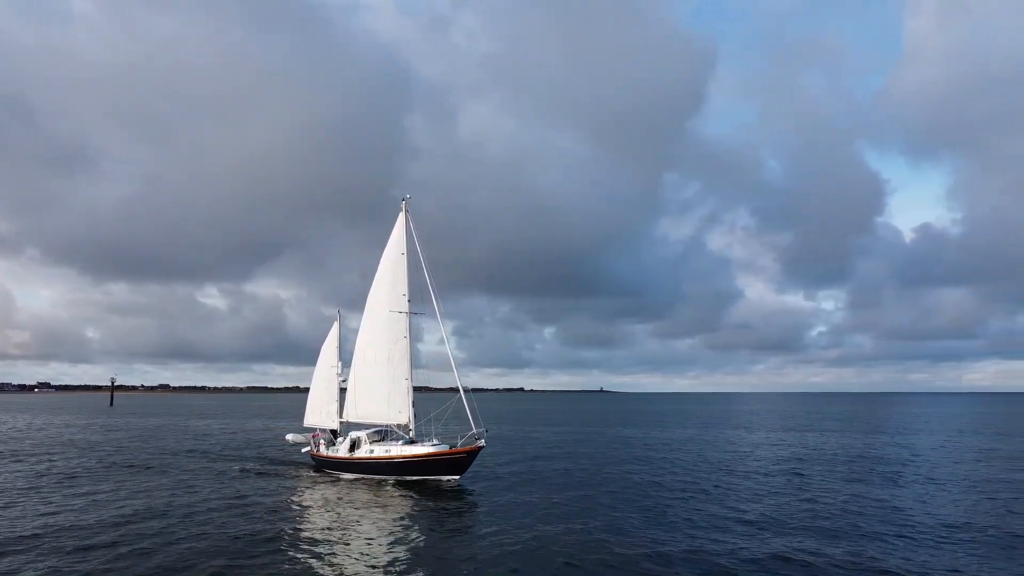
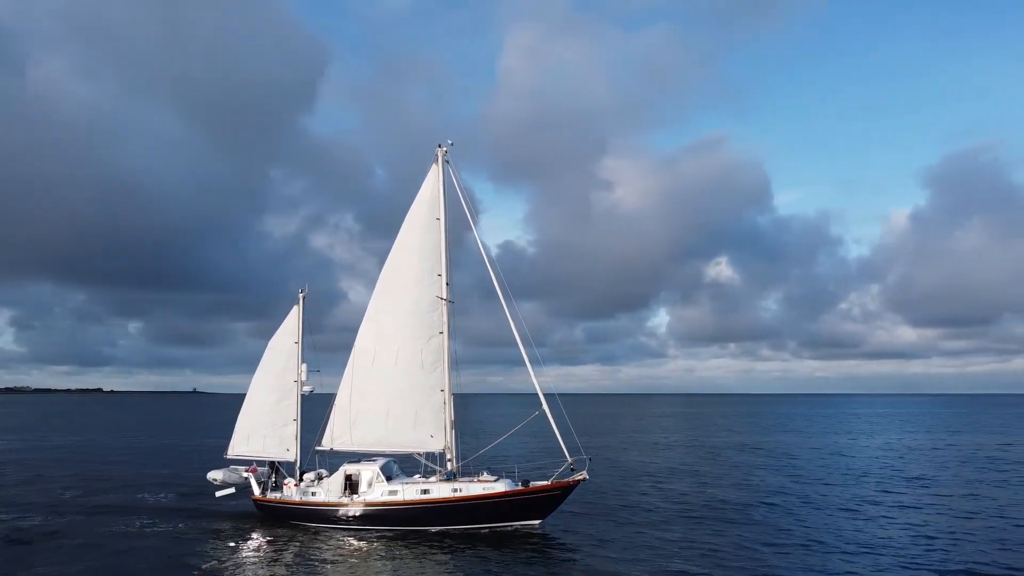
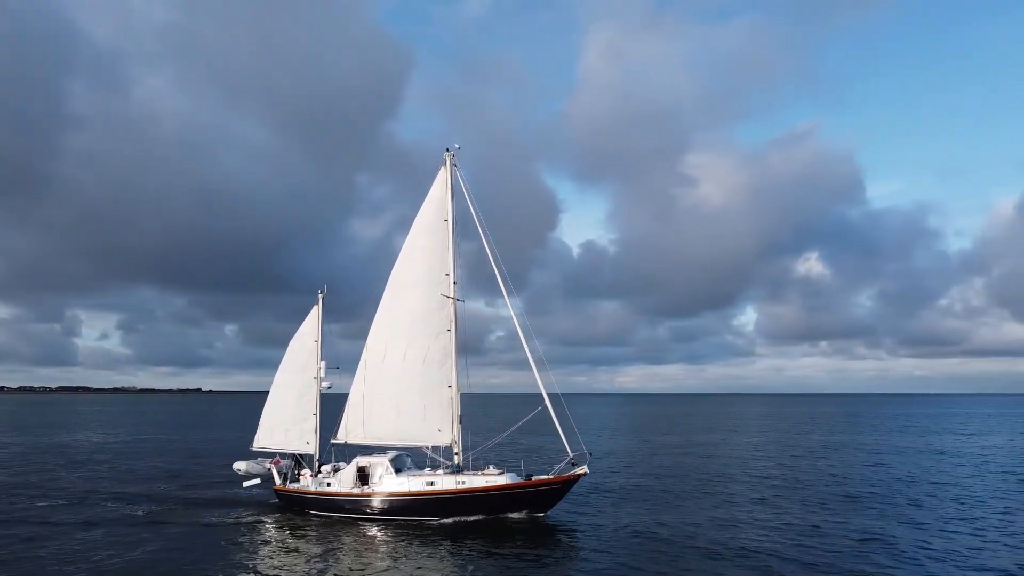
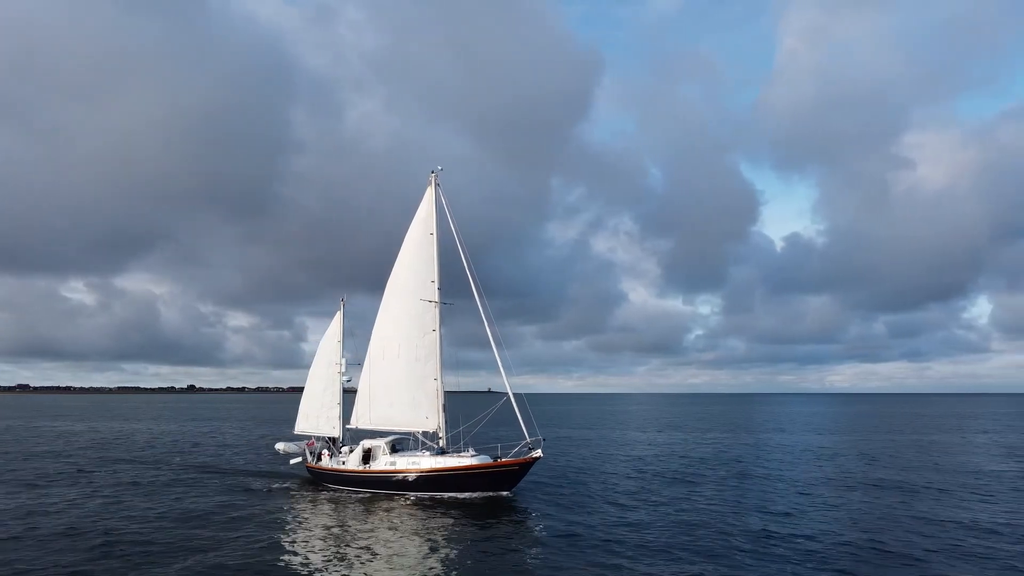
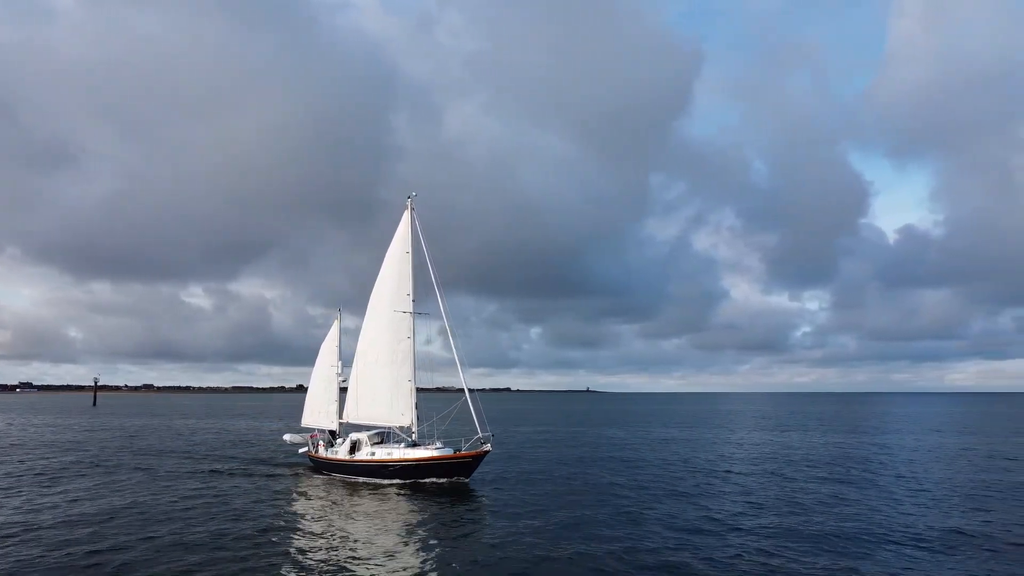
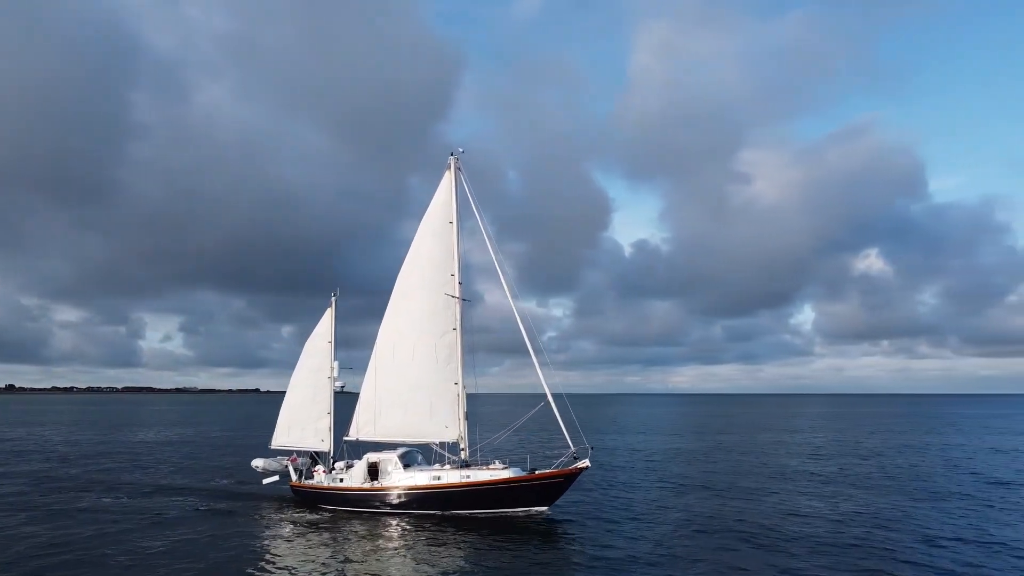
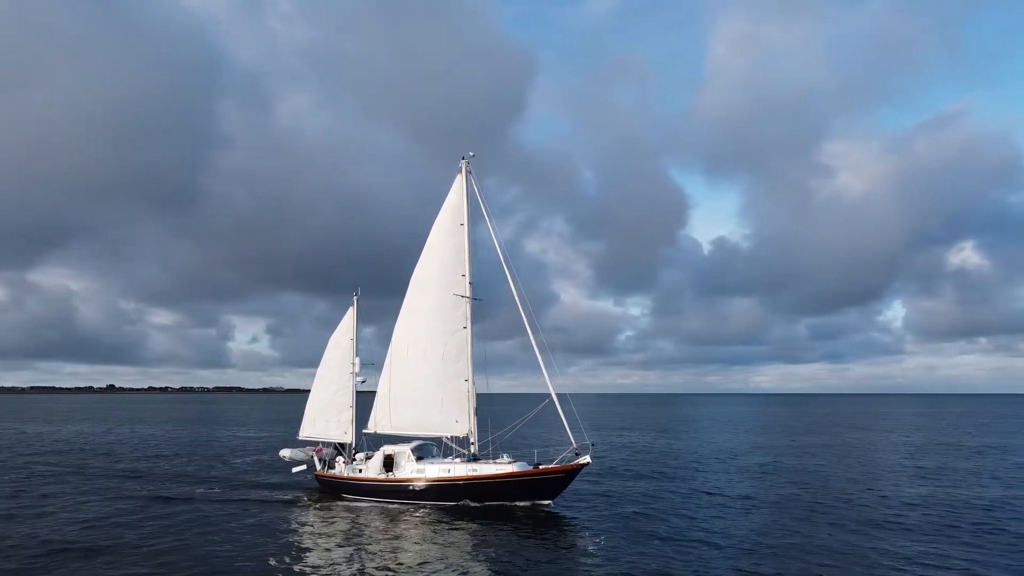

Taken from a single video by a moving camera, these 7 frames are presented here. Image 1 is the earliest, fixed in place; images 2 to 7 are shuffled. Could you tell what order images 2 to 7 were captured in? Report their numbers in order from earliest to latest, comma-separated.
5, 4, 7, 6, 3, 2
